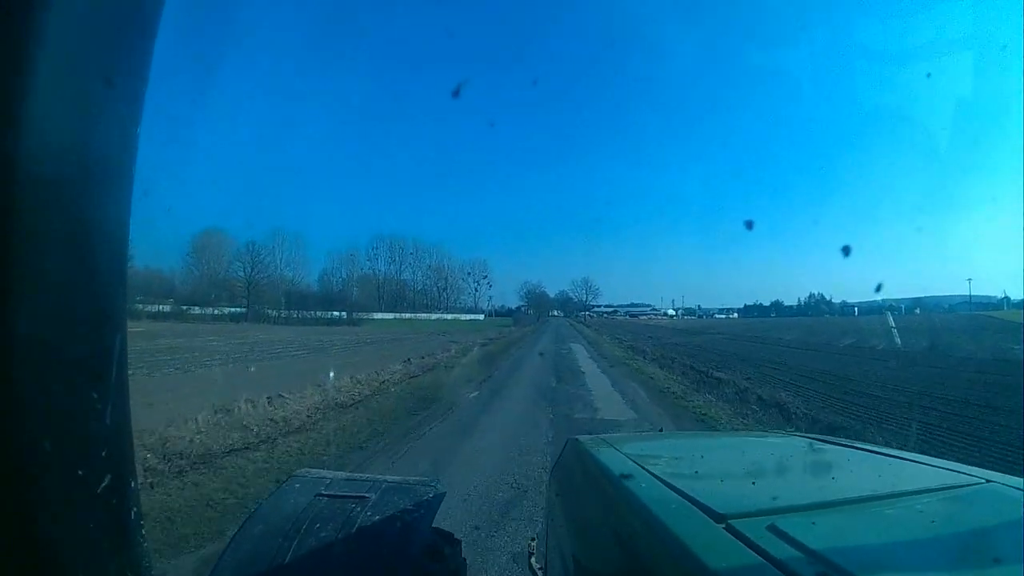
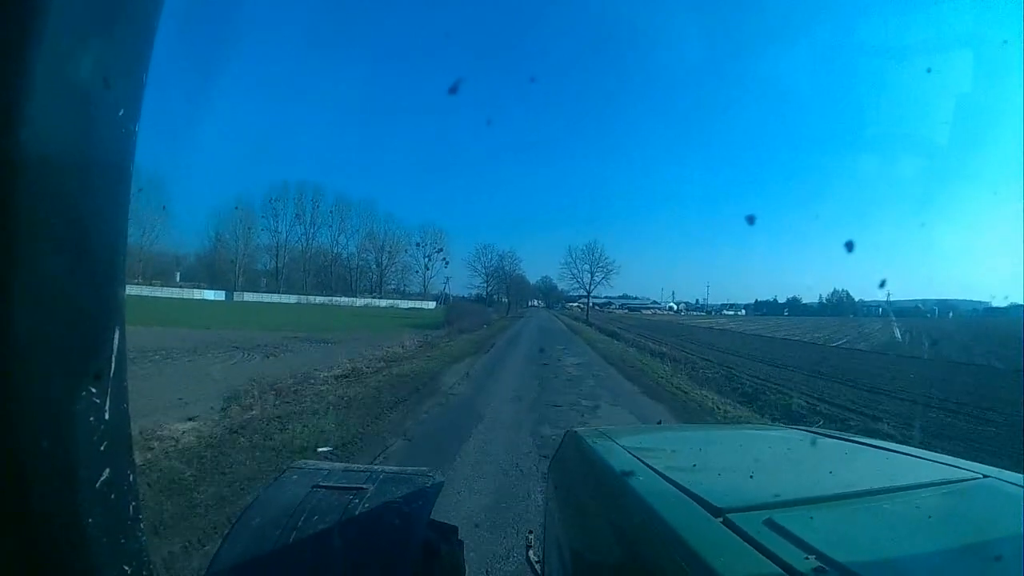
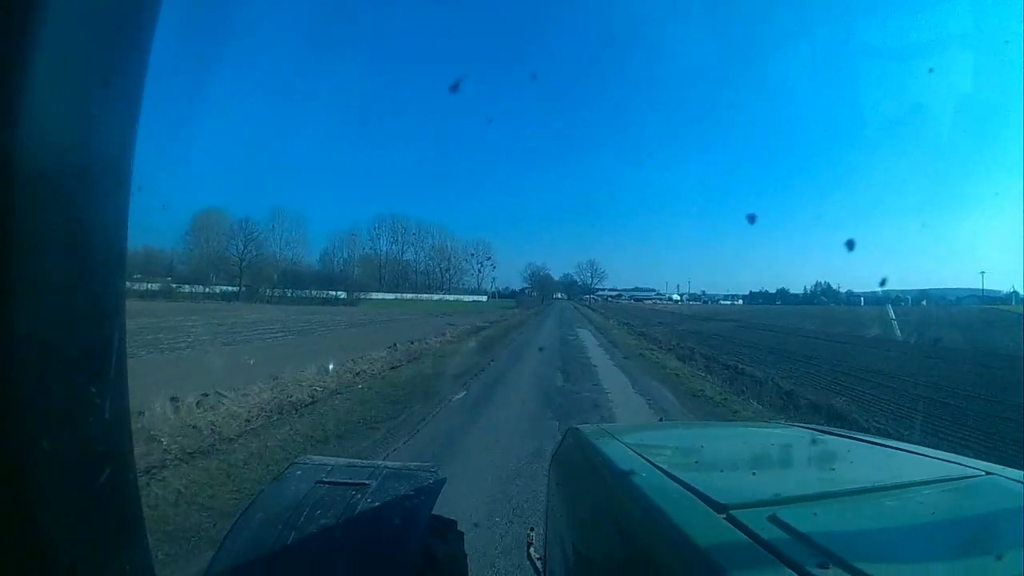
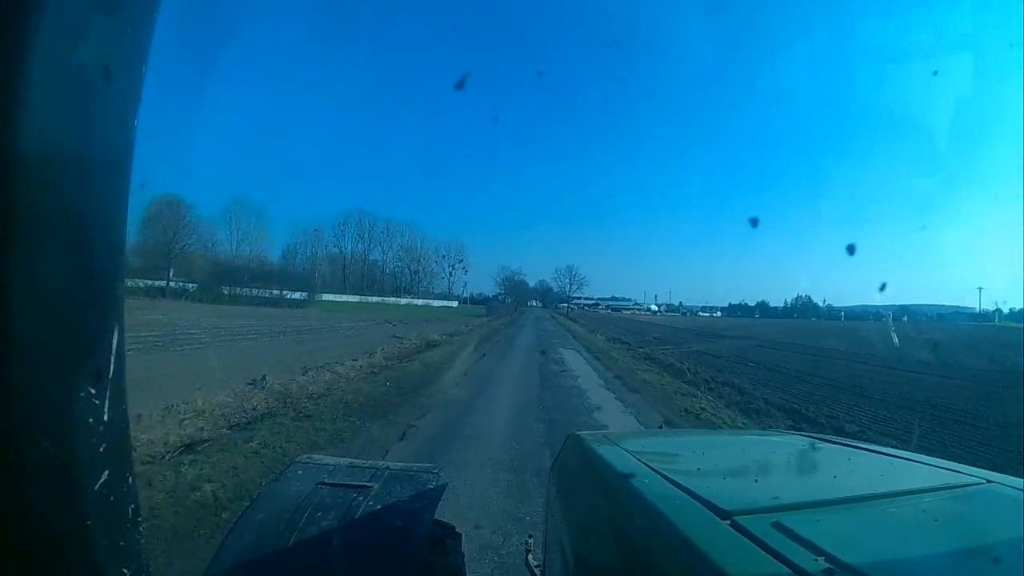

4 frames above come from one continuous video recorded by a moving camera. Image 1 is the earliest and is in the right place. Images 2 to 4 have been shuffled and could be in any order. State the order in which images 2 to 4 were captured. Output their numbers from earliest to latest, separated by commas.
3, 4, 2
